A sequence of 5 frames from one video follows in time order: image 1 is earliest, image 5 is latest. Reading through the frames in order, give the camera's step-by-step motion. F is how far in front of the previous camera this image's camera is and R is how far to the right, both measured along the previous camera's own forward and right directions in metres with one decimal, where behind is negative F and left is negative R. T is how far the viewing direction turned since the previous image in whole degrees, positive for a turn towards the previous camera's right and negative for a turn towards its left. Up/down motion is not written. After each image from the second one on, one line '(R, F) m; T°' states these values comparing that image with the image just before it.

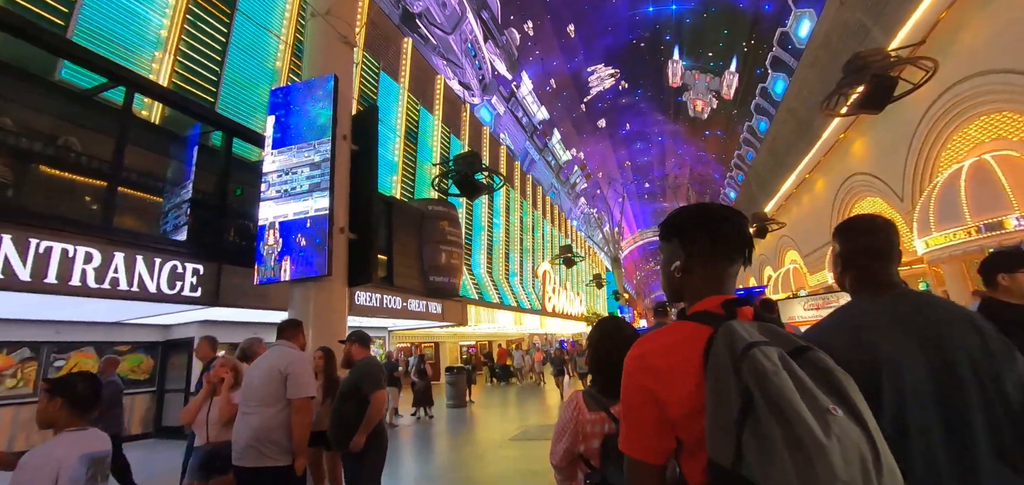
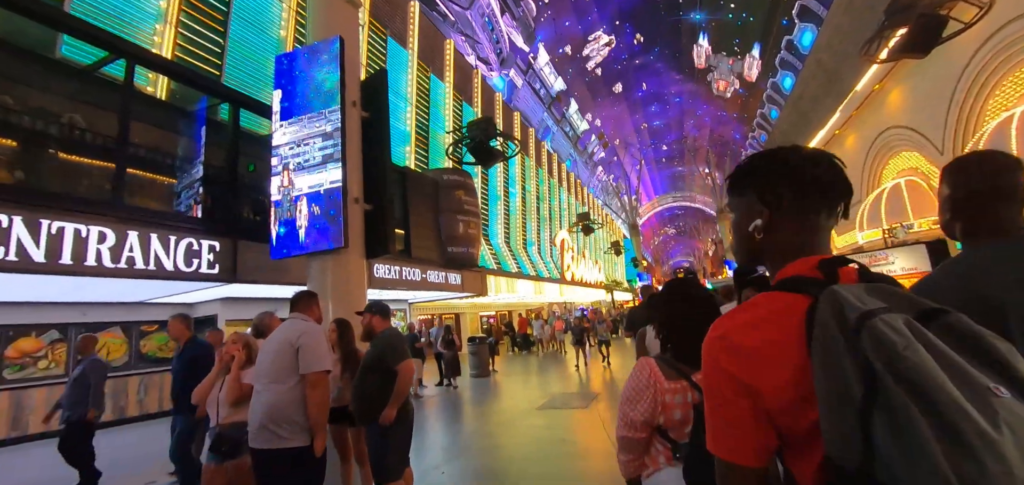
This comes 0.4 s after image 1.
(-0.1, +0.2) m; -2°
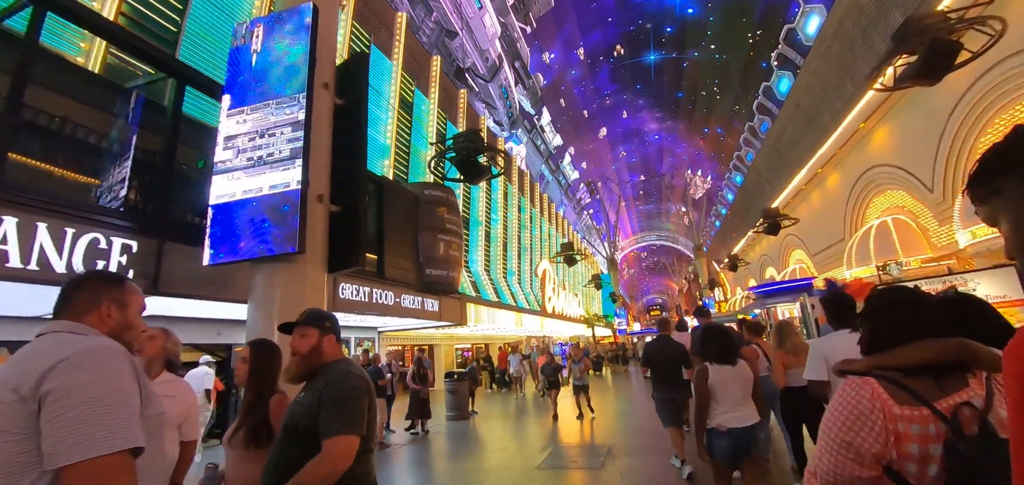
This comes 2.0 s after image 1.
(-0.2, +0.9) m; +3°
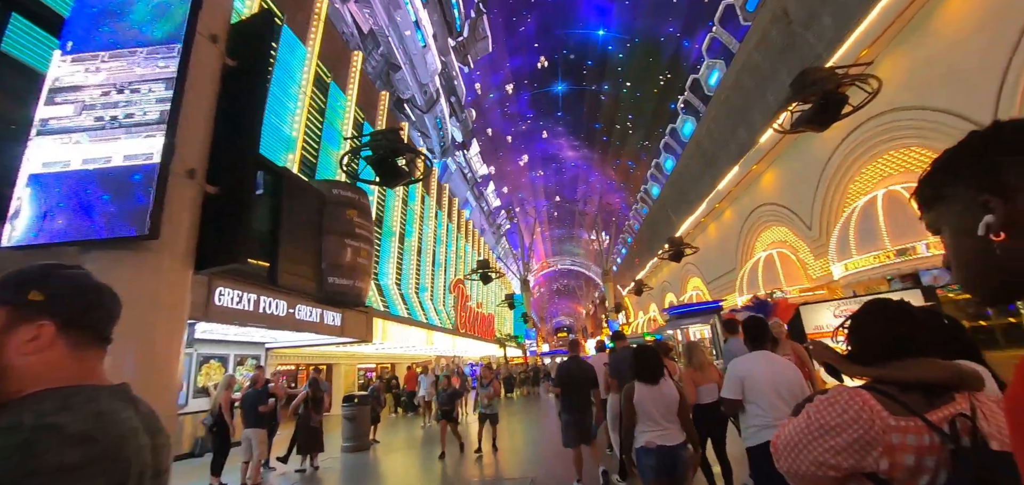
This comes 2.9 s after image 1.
(-0.1, +0.5) m; +11°
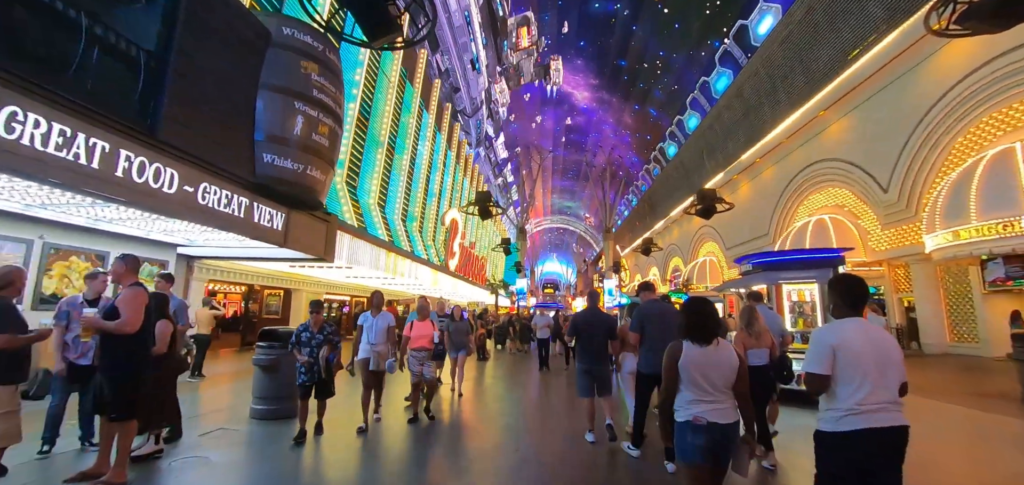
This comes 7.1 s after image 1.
(-0.3, +2.3) m; +1°
